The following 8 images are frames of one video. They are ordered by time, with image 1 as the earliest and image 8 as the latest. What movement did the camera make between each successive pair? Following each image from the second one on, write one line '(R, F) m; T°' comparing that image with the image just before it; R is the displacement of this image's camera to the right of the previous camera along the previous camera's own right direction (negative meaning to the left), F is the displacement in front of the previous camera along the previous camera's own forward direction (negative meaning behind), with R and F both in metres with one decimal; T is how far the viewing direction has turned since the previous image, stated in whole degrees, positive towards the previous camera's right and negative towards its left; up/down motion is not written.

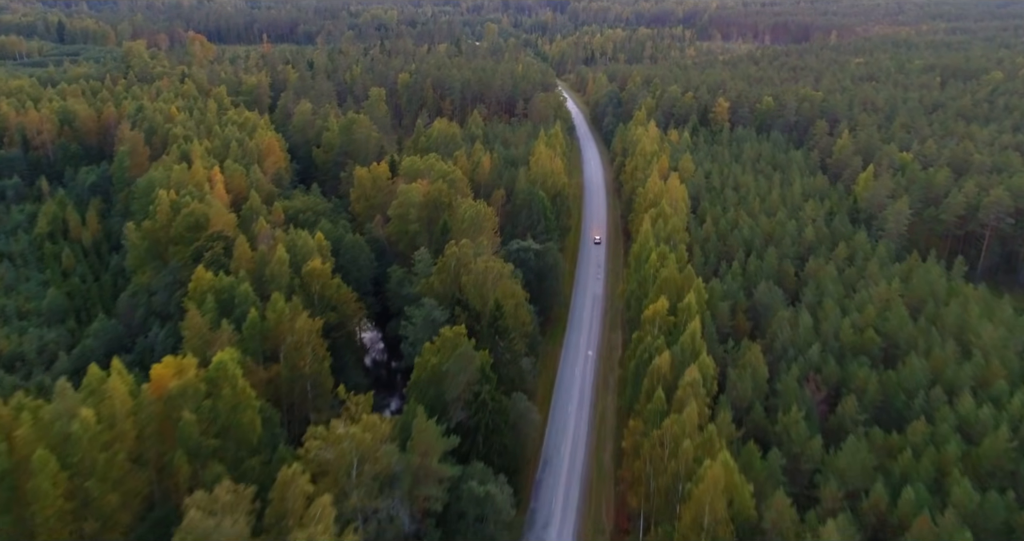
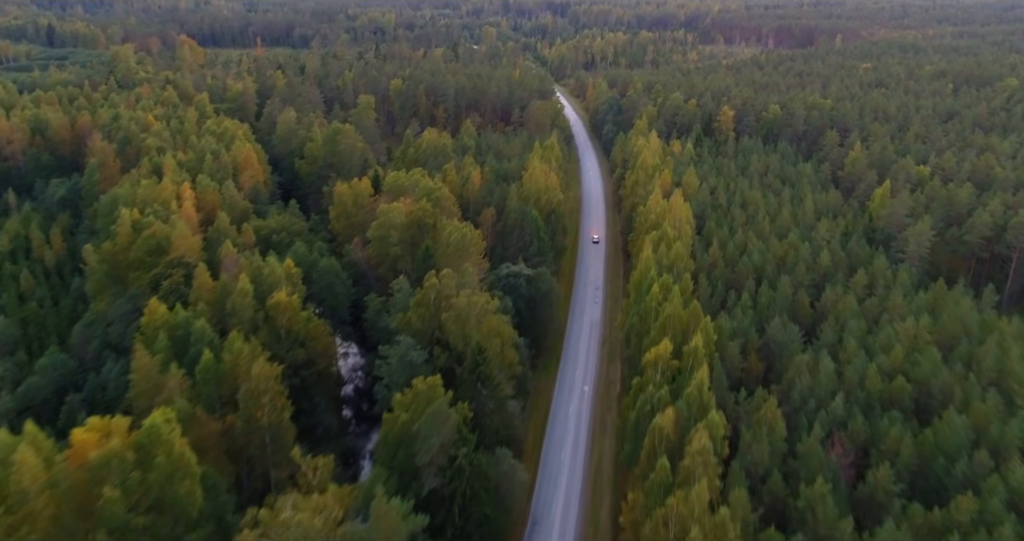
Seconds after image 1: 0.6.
(+0.7, +4.0) m; 0°
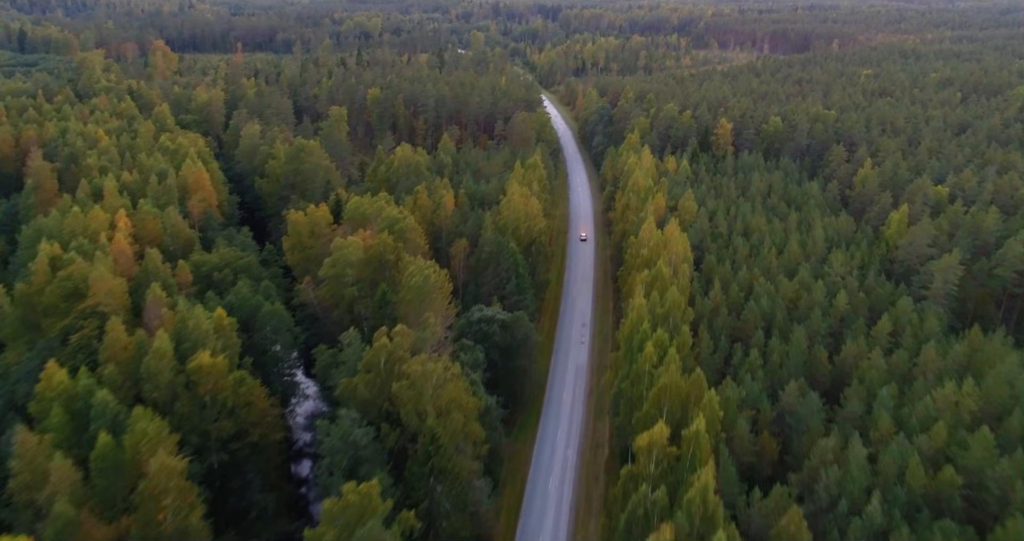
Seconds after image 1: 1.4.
(+1.1, +5.9) m; 0°
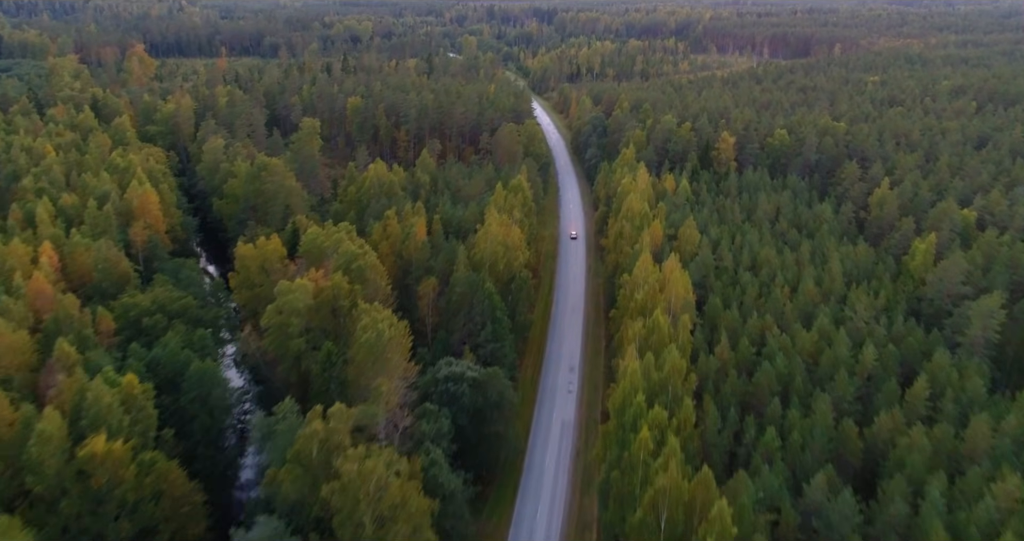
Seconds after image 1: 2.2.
(+1.1, +5.8) m; 0°
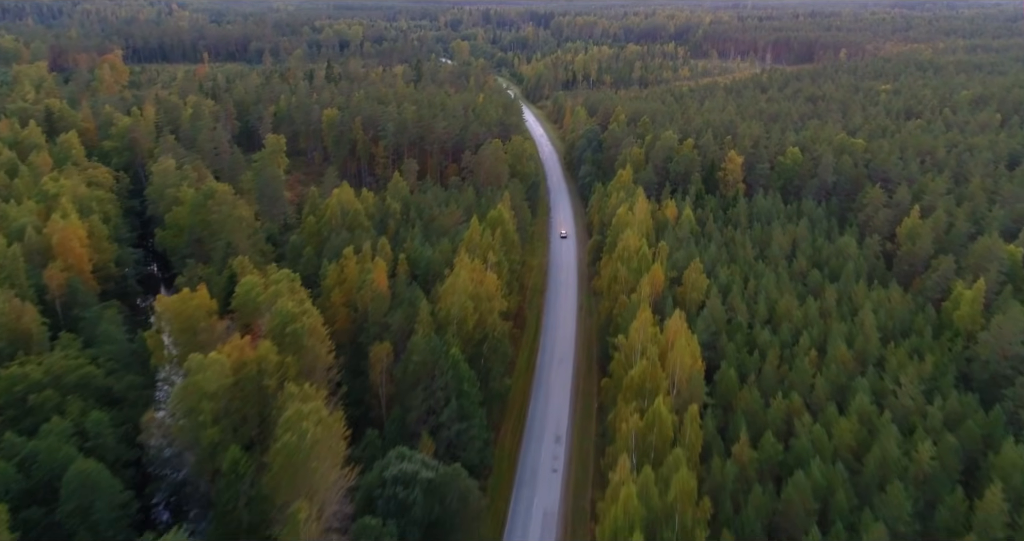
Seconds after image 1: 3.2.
(+1.2, +7.0) m; 0°
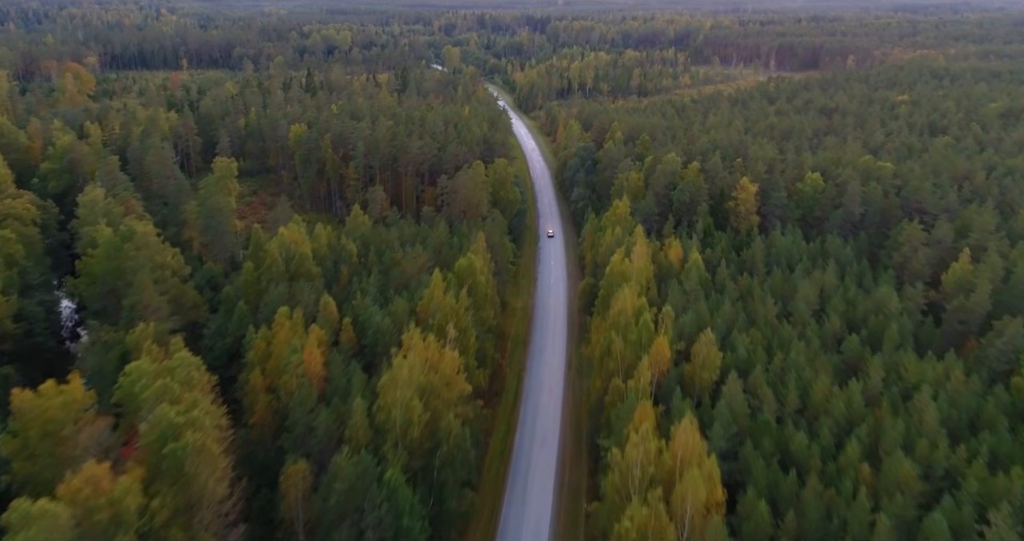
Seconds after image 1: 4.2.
(+1.4, +8.2) m; 0°
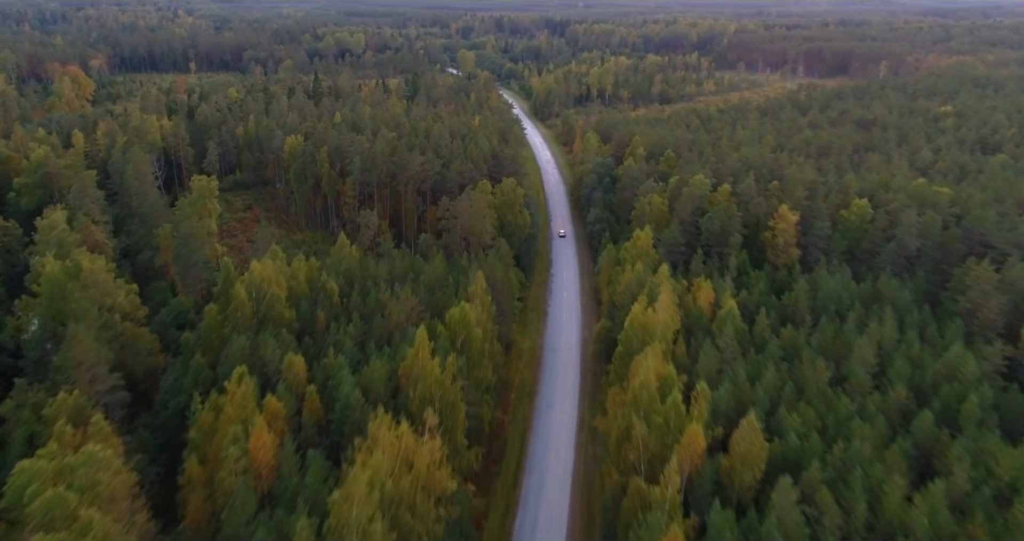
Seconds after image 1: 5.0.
(+0.7, +6.2) m; -1°
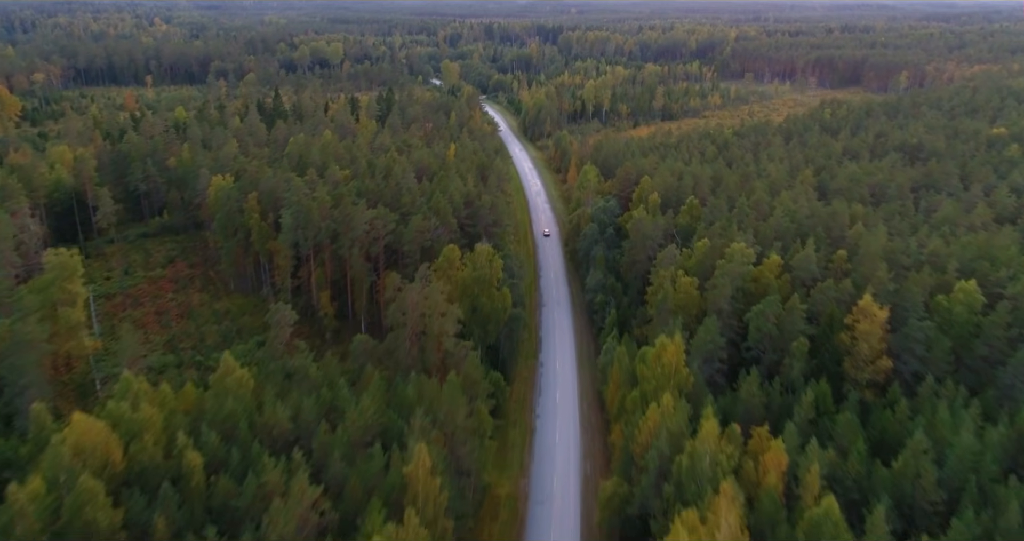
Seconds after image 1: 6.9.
(+1.0, +14.5) m; 0°
